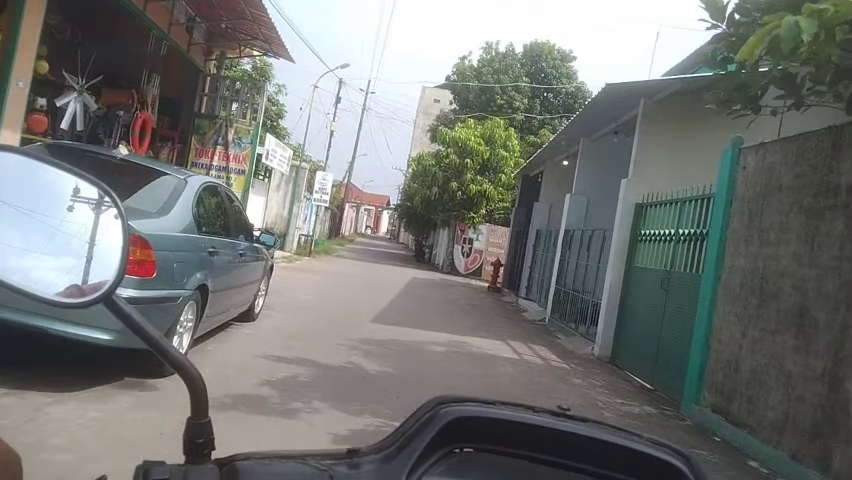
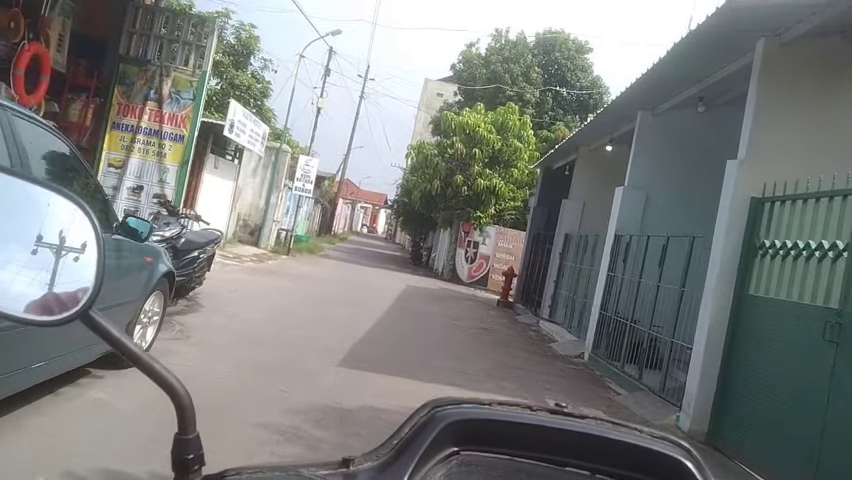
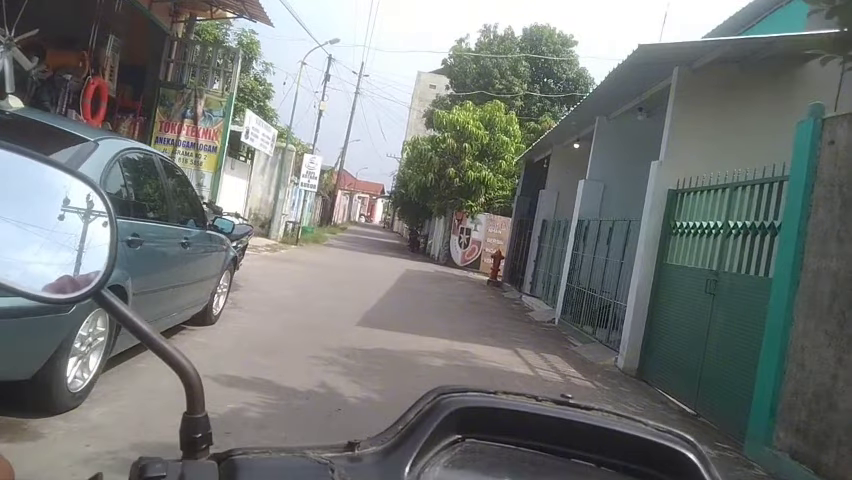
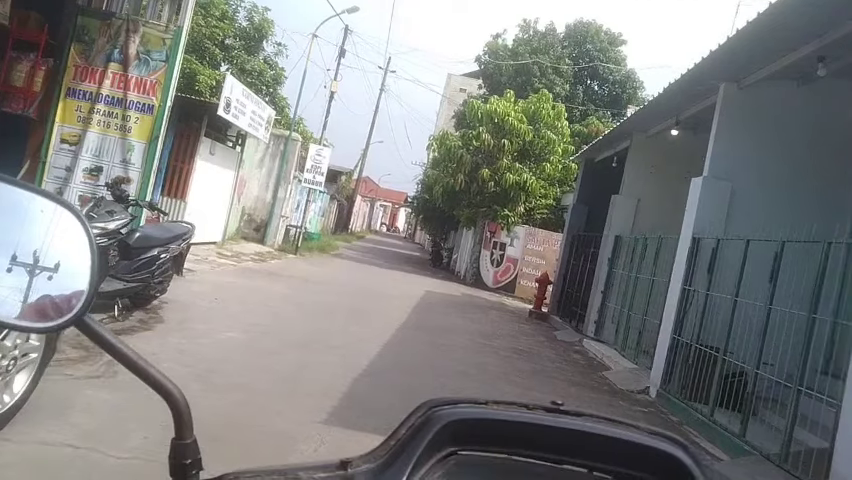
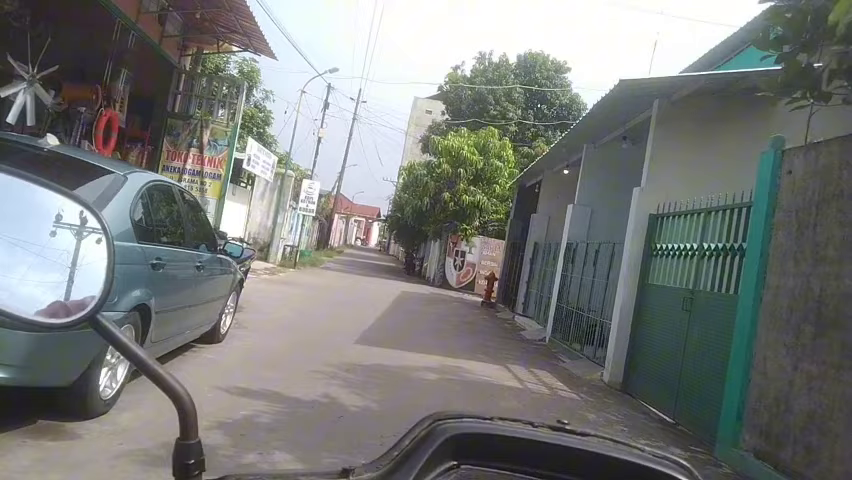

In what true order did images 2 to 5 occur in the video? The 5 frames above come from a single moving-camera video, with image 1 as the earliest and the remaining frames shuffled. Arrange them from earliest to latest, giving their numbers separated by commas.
5, 3, 2, 4
